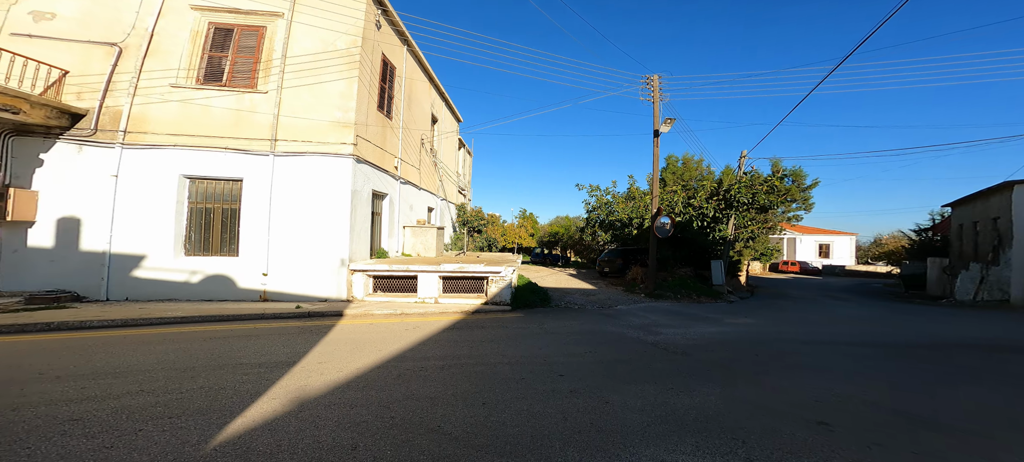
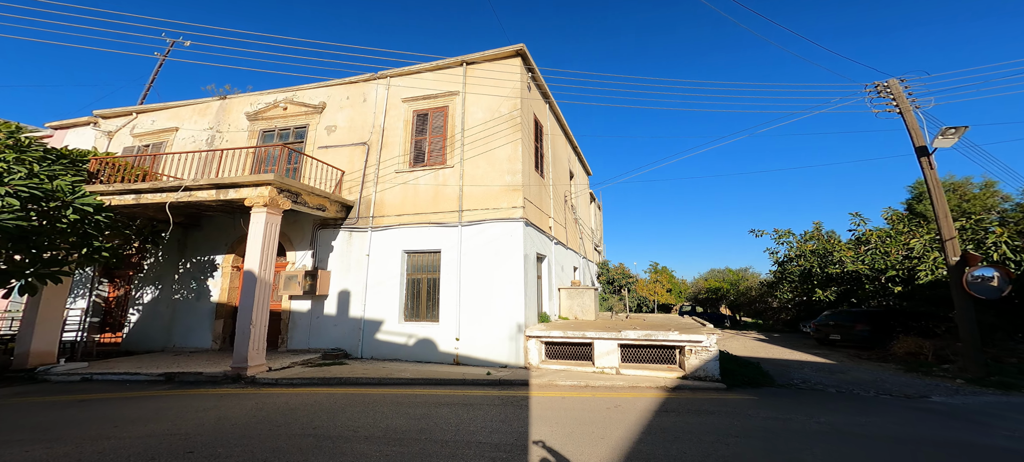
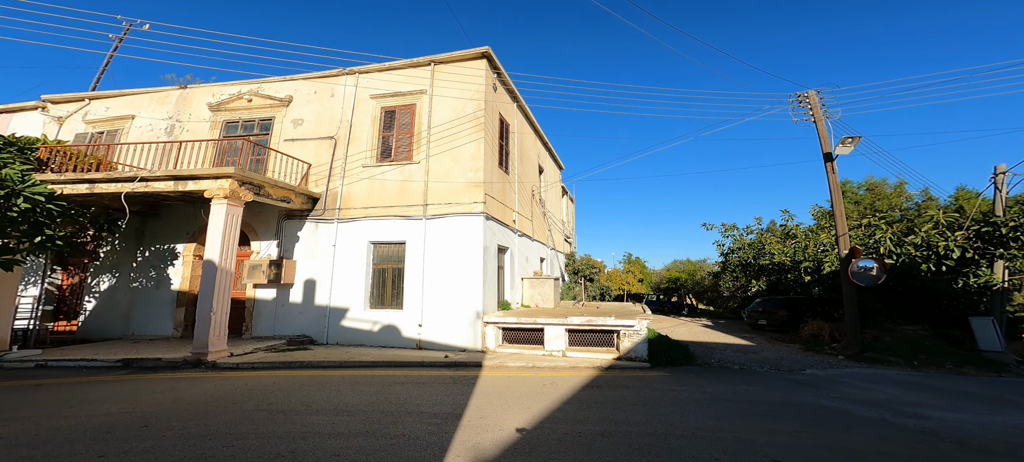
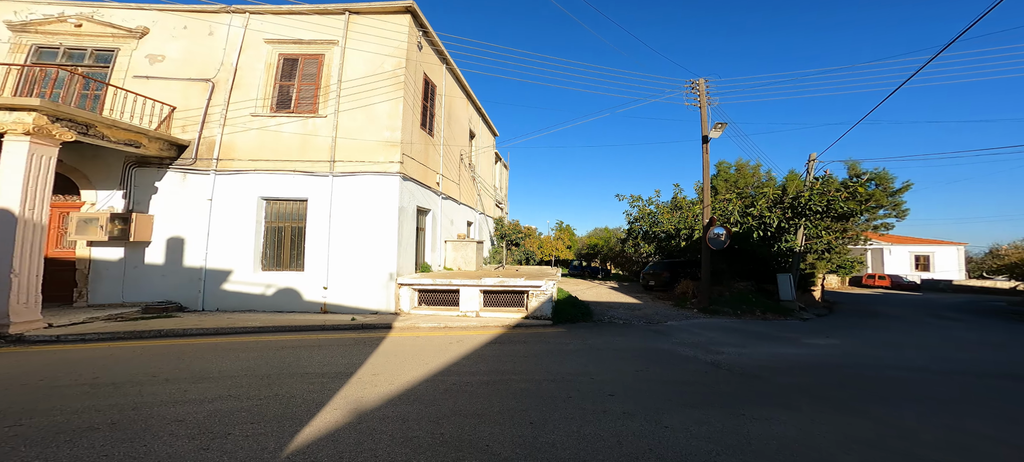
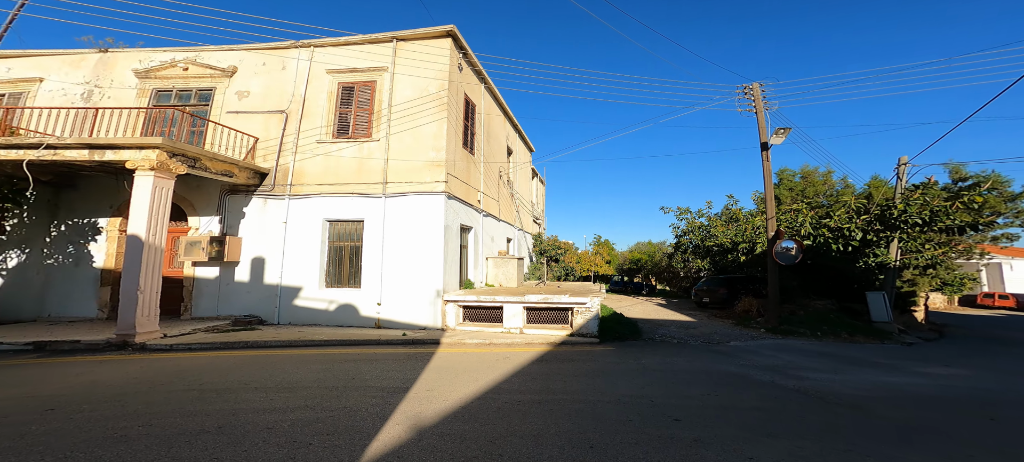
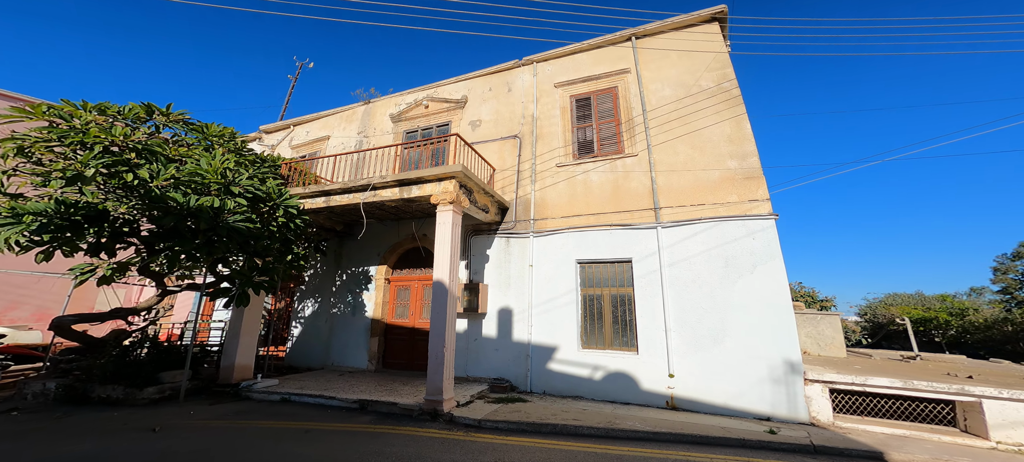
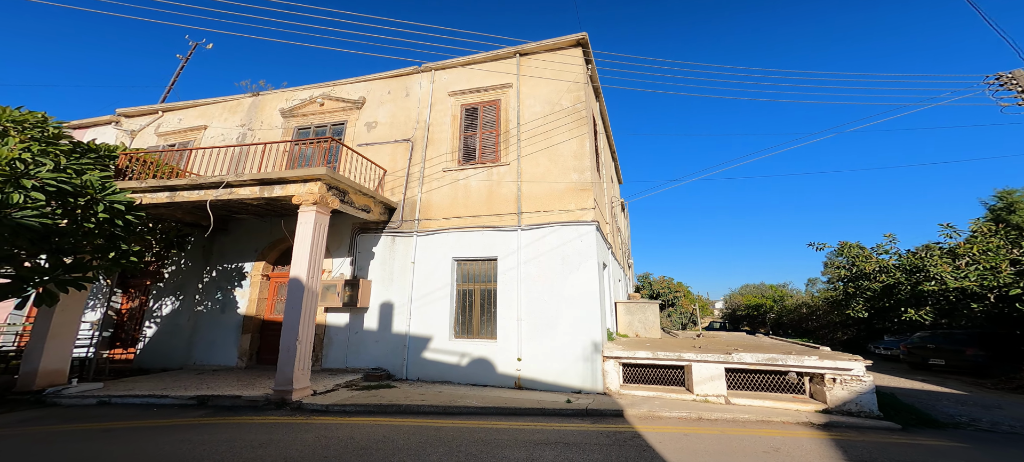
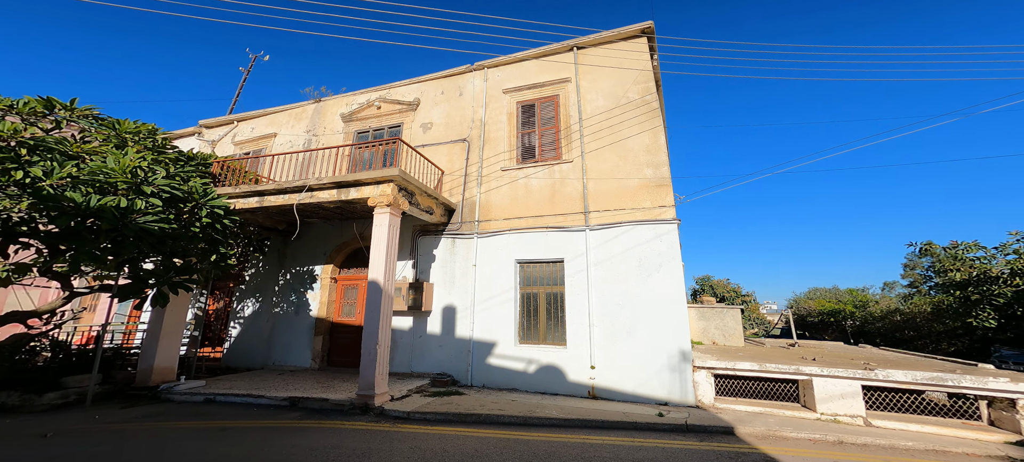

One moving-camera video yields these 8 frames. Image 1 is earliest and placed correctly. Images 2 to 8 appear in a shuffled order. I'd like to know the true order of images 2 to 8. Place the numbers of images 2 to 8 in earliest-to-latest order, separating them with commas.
4, 5, 3, 2, 7, 8, 6
